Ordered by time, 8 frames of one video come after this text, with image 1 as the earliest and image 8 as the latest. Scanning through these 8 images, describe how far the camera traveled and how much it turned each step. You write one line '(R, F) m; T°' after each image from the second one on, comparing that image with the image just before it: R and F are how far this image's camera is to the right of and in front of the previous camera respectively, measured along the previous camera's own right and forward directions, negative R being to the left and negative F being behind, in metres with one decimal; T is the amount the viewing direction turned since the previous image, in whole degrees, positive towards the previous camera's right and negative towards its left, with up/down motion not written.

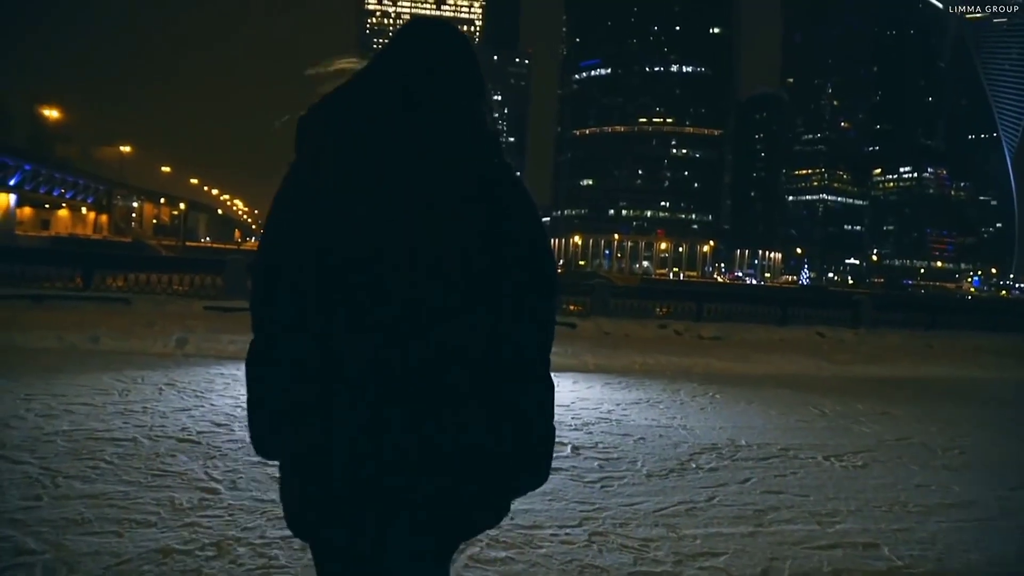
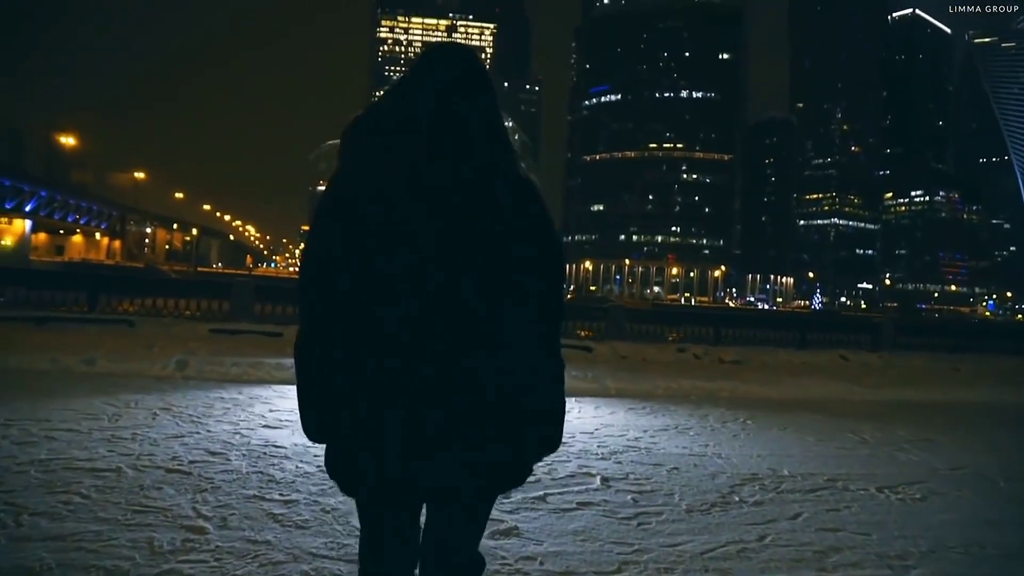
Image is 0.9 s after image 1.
(-0.1, +0.6) m; -1°
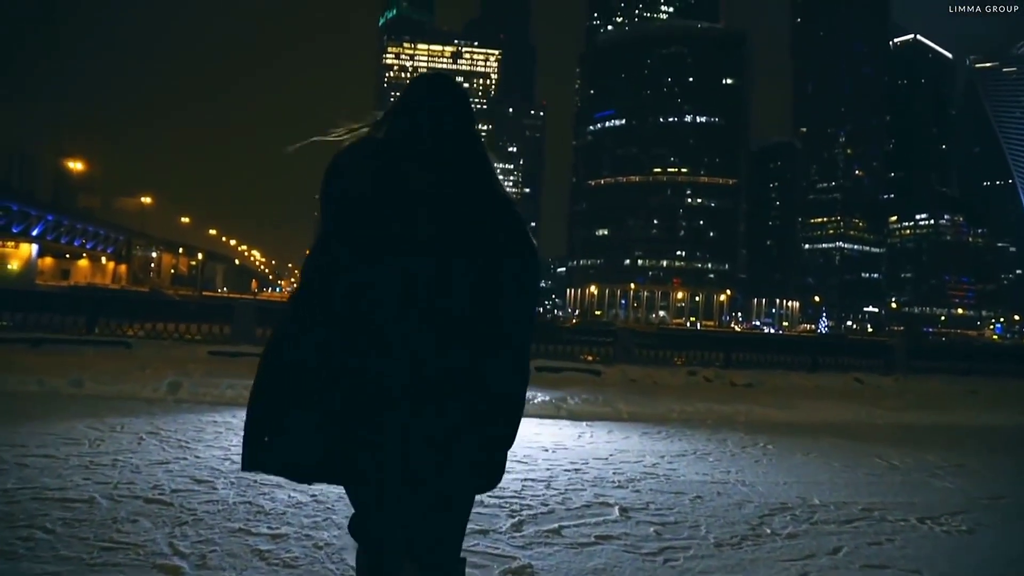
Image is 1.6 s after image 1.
(0.0, +0.5) m; 0°
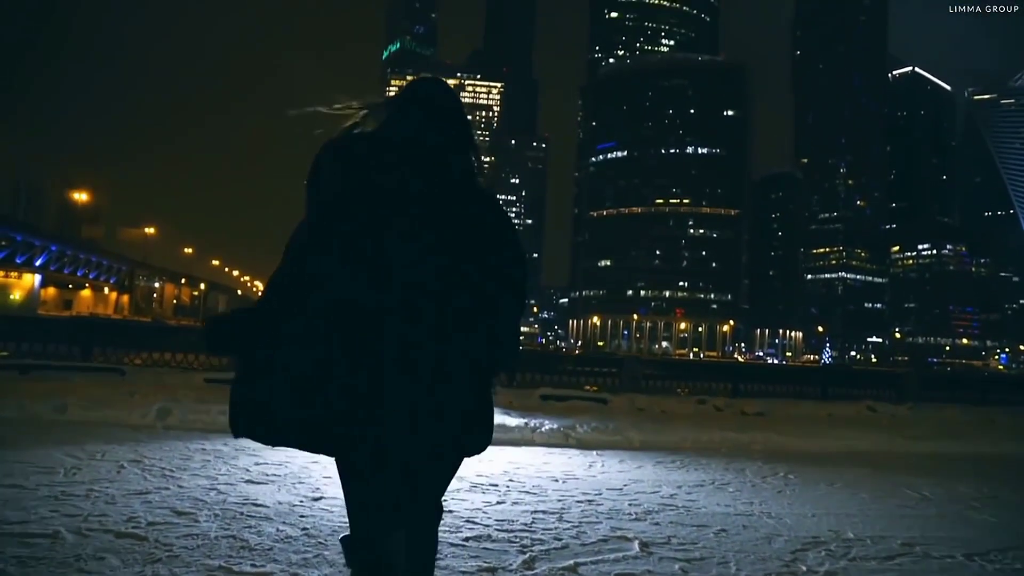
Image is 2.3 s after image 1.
(0.0, +0.5) m; 0°
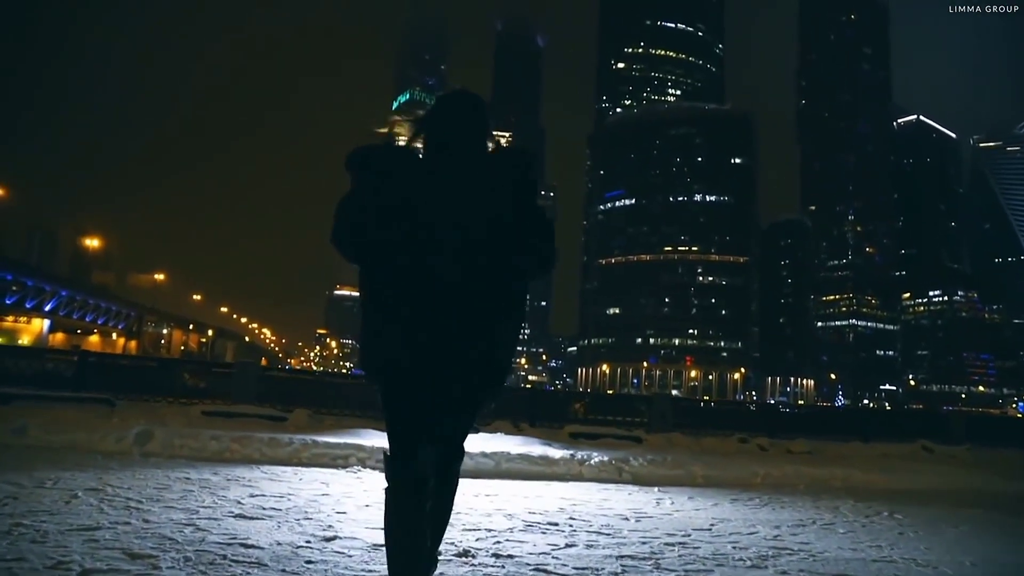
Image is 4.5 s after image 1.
(-0.4, +1.6) m; -1°
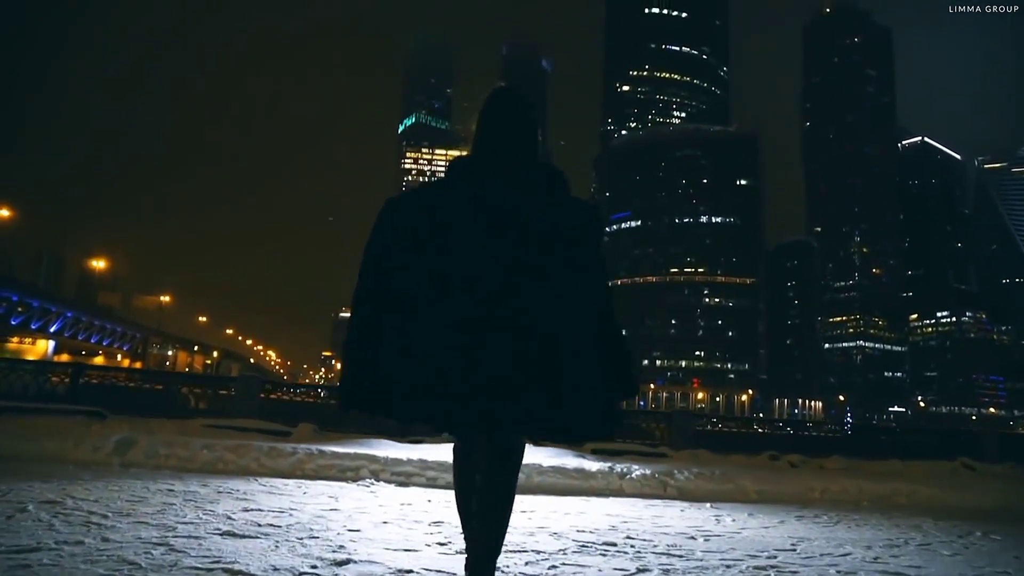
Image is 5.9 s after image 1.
(-0.2, +1.0) m; 0°
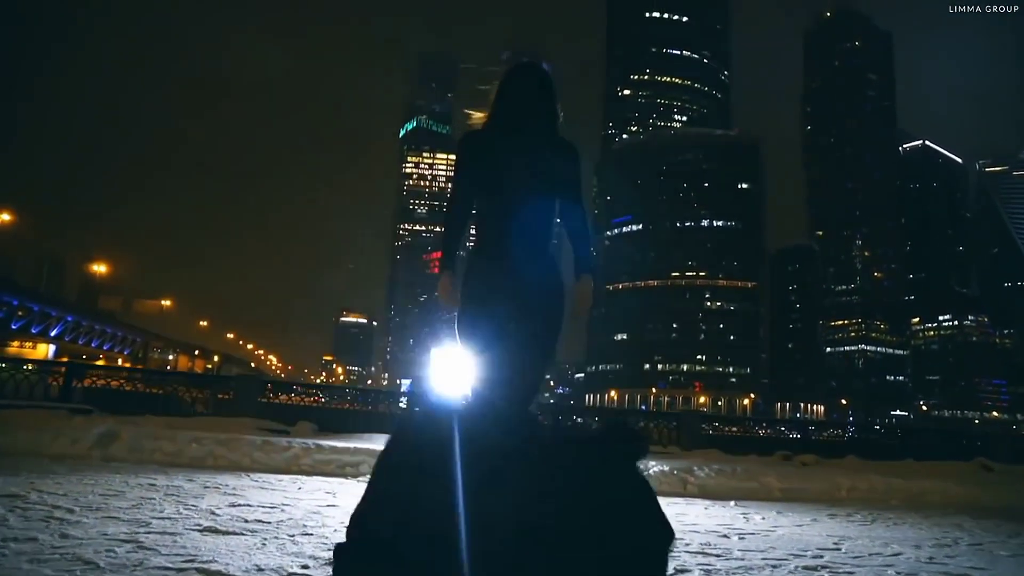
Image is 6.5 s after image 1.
(-0.1, +0.5) m; 0°
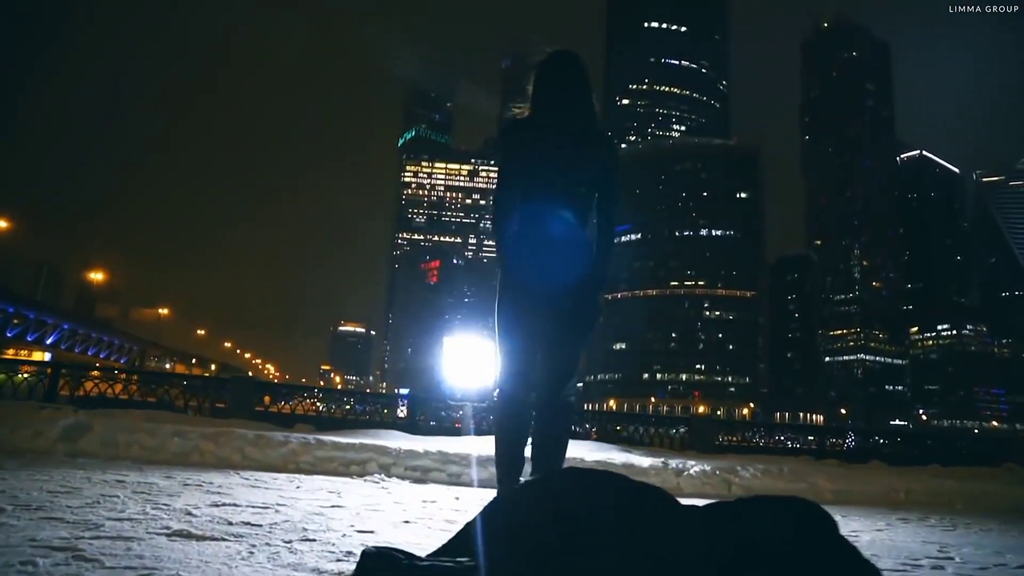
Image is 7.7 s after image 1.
(-0.2, +0.8) m; 0°
